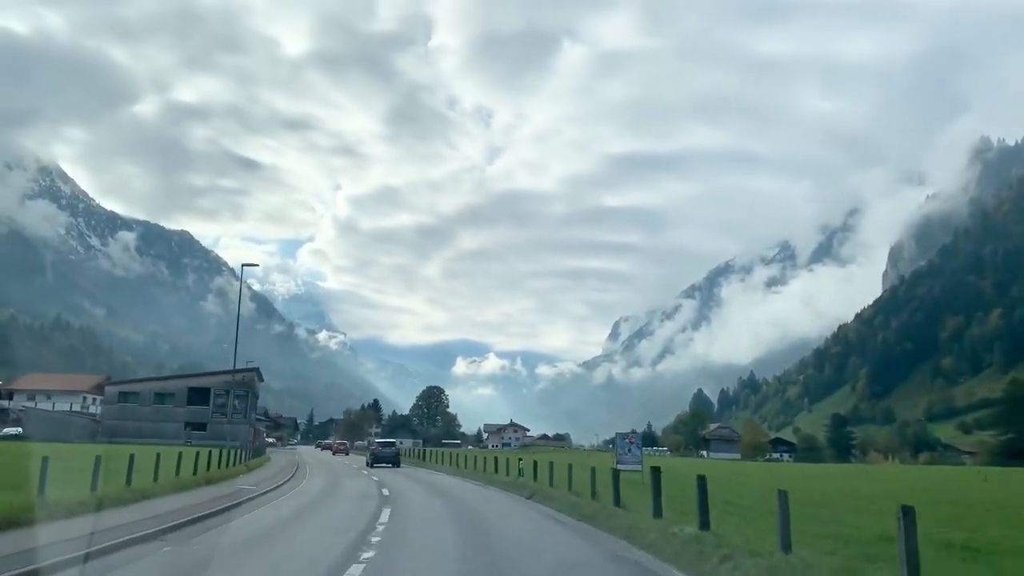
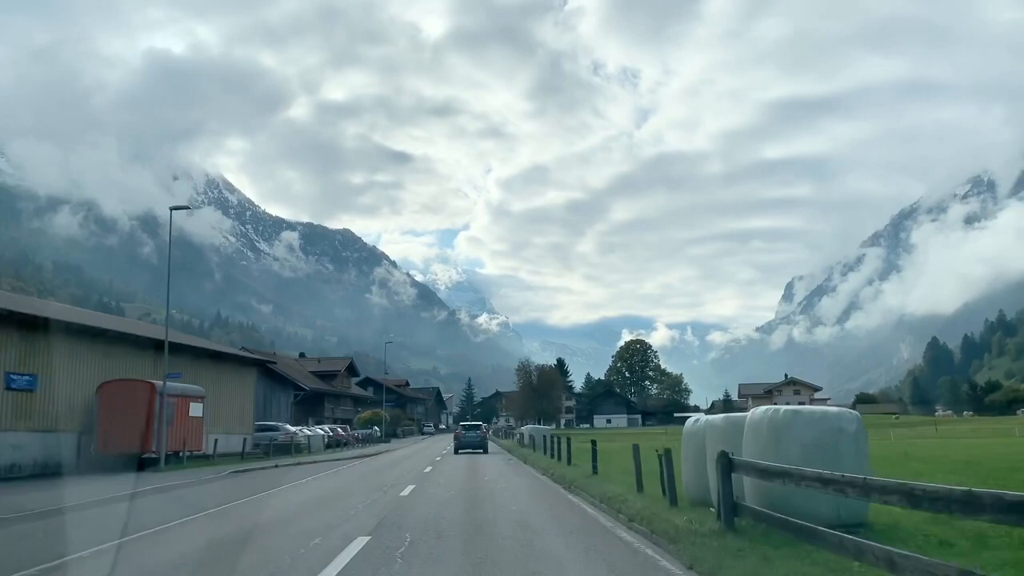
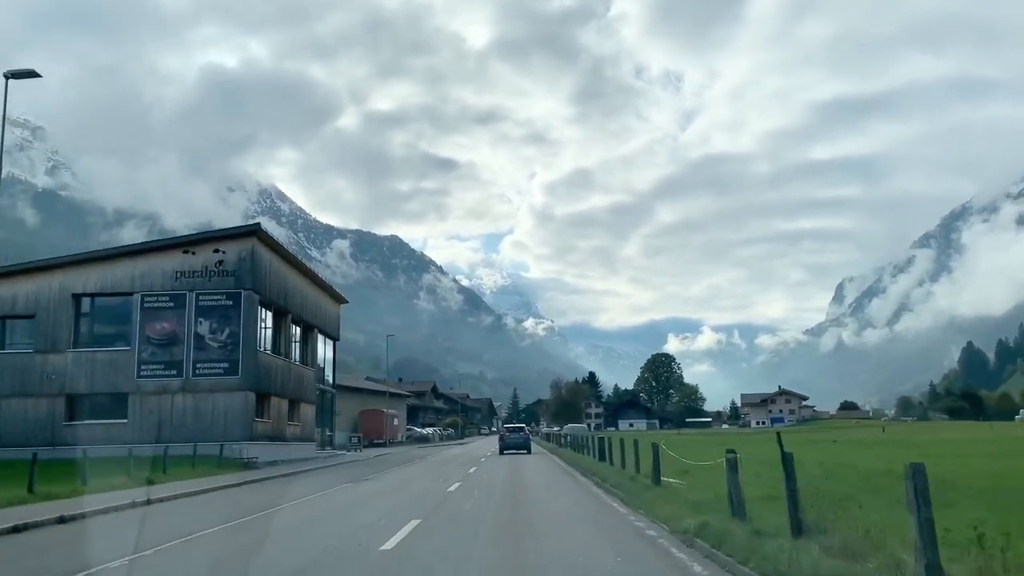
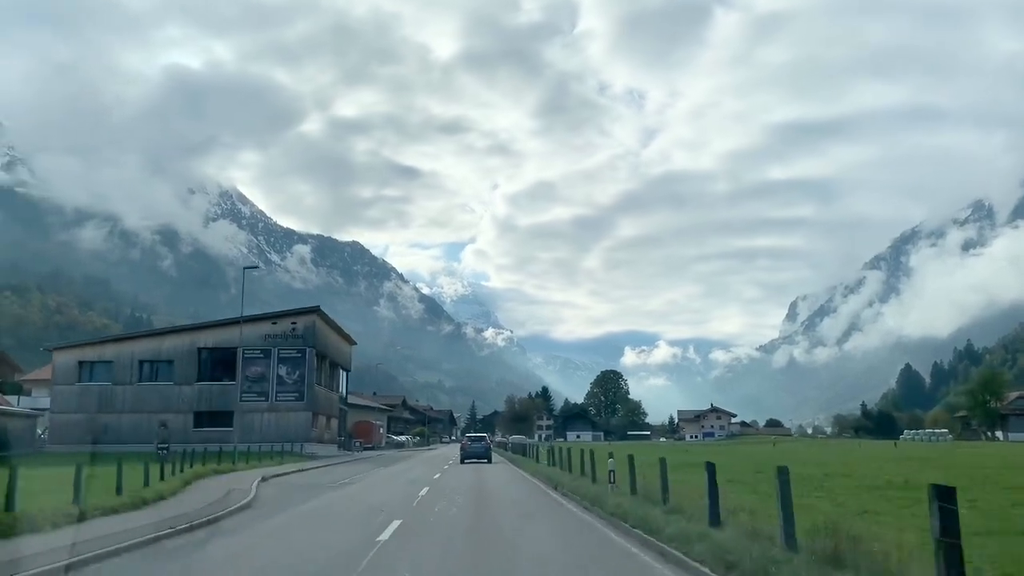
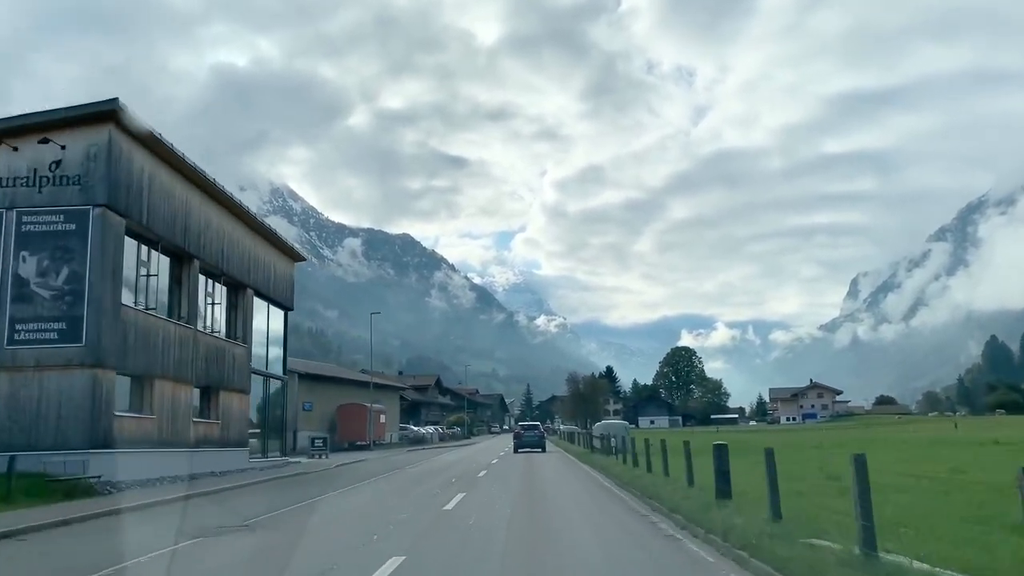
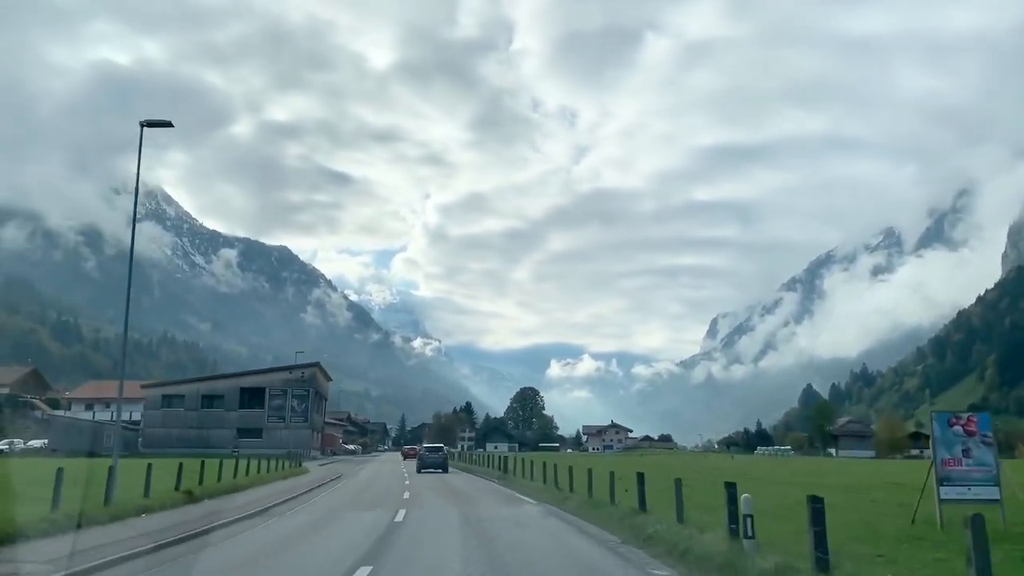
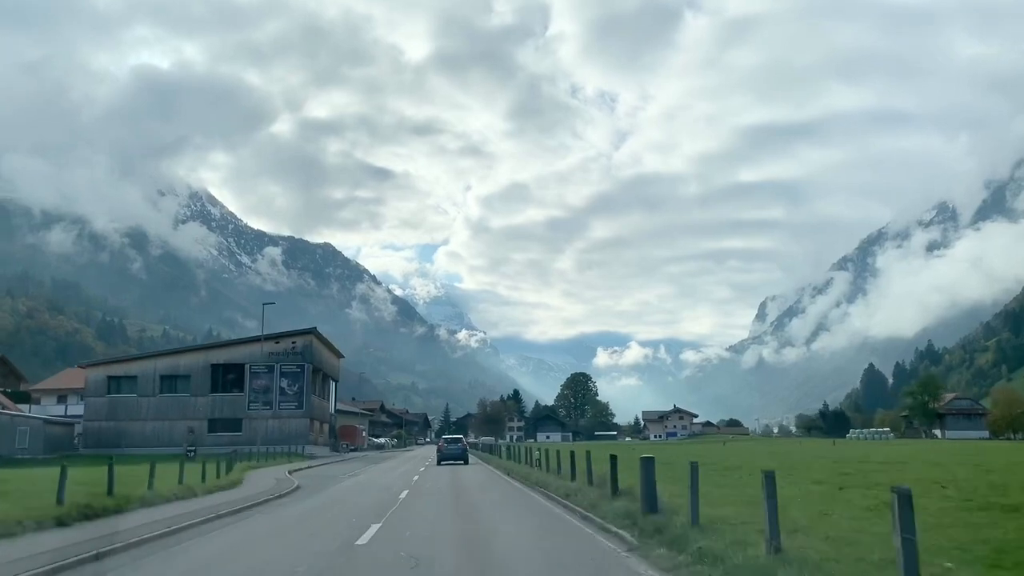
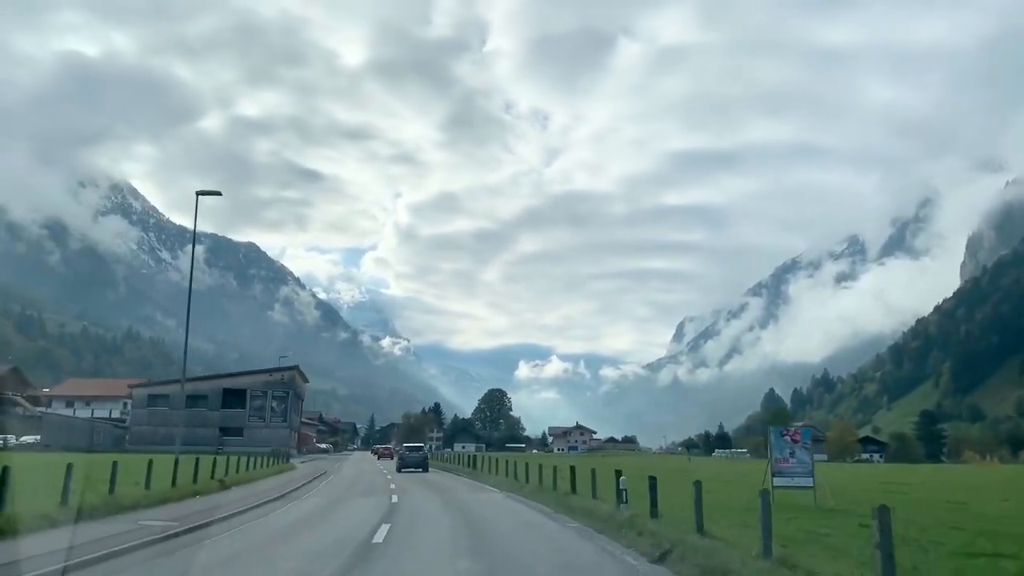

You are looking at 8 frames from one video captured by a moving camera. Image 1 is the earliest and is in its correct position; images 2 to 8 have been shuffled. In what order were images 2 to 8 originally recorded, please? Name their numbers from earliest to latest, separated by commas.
8, 6, 7, 4, 3, 5, 2
